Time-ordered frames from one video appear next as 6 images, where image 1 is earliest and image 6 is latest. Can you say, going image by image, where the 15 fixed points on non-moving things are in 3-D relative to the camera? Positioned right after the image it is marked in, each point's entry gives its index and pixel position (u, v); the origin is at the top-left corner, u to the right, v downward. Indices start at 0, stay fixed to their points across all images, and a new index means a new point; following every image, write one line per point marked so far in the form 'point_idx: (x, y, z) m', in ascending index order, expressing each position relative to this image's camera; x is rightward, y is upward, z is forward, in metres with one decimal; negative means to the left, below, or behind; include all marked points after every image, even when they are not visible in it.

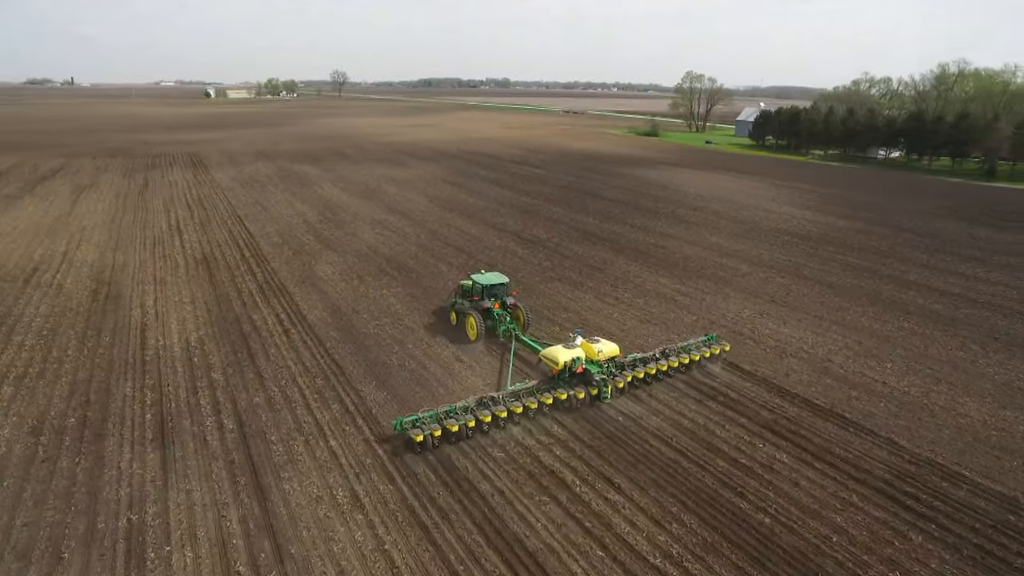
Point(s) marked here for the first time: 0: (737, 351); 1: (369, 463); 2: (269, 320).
0: (+5.4, -1.5, +14.3) m
1: (-2.2, -2.8, +9.9) m
2: (-6.2, -0.8, +15.6) m
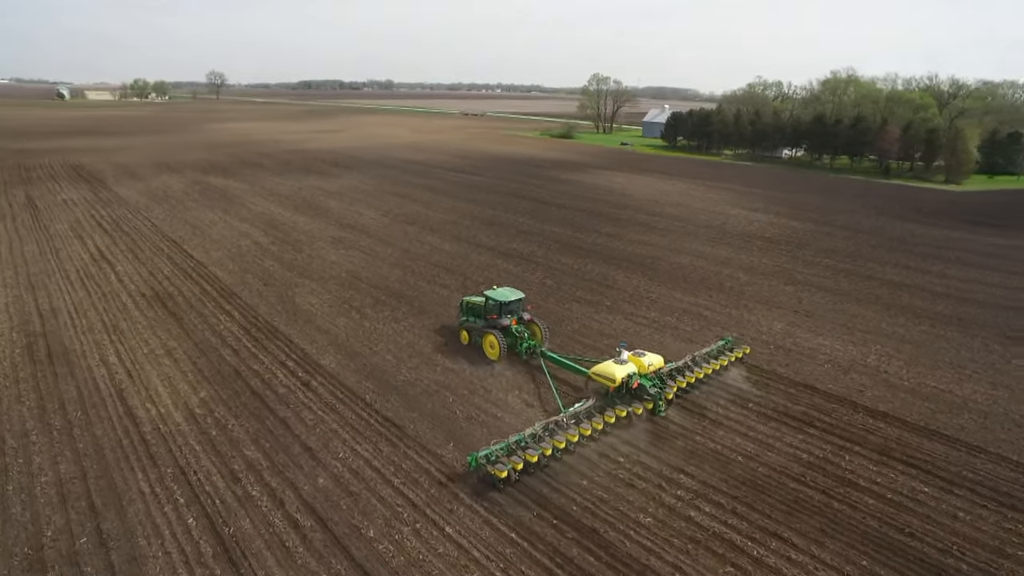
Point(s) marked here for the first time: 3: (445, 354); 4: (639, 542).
0: (+6.6, -1.8, +14.0) m
1: (0.0, -3.6, +8.2) m
2: (-5.0, -1.8, +13.1) m
3: (-1.8, -1.6, +15.2) m
4: (+1.8, -3.5, +8.5) m
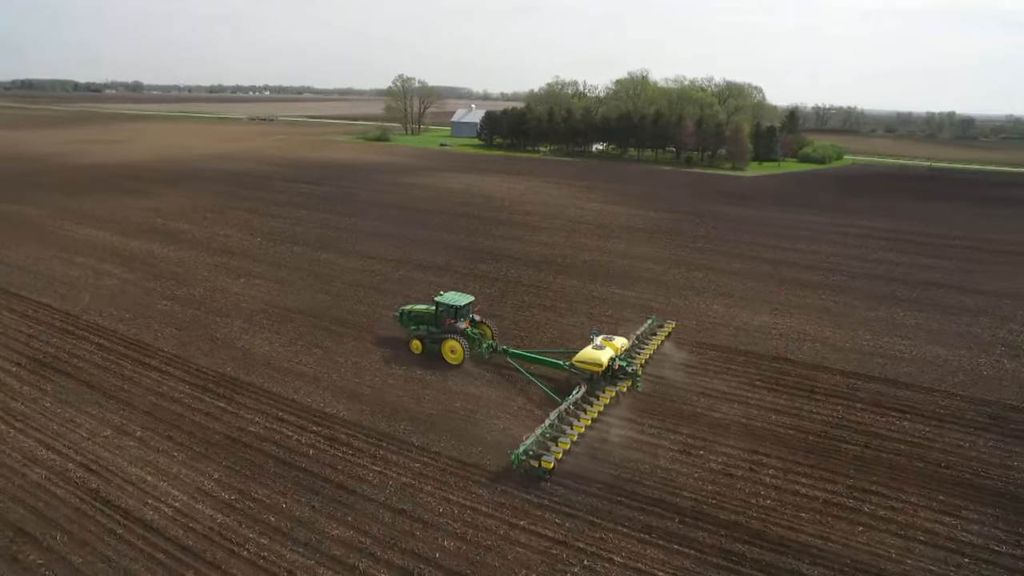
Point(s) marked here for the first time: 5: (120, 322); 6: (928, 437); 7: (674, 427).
0: (+6.4, -1.4, +15.8) m
1: (+2.4, -3.7, +8.2) m
2: (-4.2, -2.6, +11.1) m
3: (-1.8, -2.1, +14.1) m
4: (+3.9, -3.5, +9.1) m
5: (-10.1, -0.9, +15.6) m
6: (+7.9, -2.8, +11.5) m
7: (+3.2, -2.8, +11.8) m
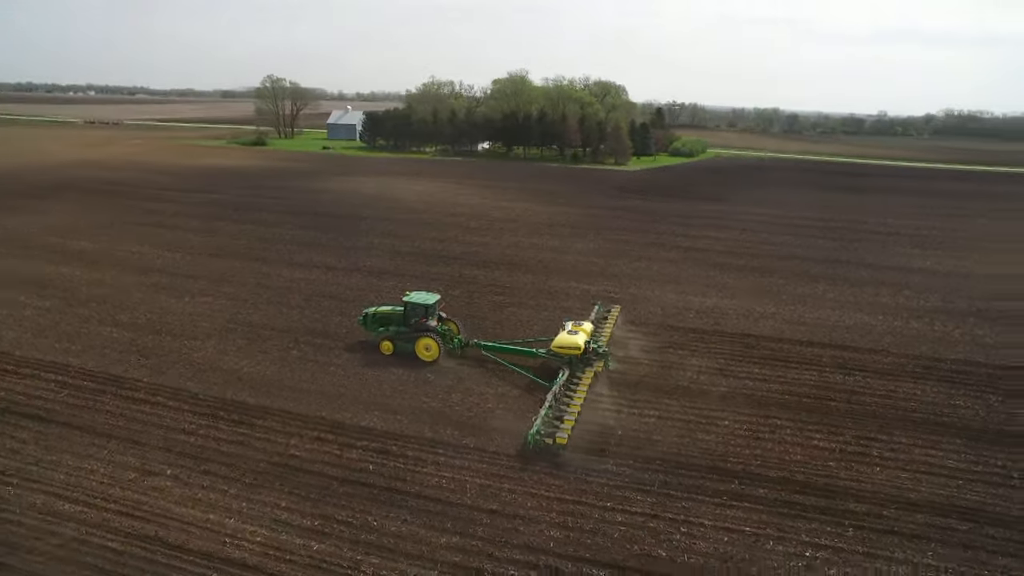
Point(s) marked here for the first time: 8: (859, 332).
0: (+6.0, -1.0, +17.5) m
1: (+3.8, -3.5, +9.2) m
2: (-3.2, -2.8, +10.7) m
3: (-1.6, -2.2, +14.1) m
4: (+5.2, -3.2, +10.4) m
5: (-10.1, -1.6, +13.8) m
6: (+8.4, -2.2, +13.6) m
7: (+3.8, -2.5, +12.9) m
8: (+9.7, -1.2, +16.8) m
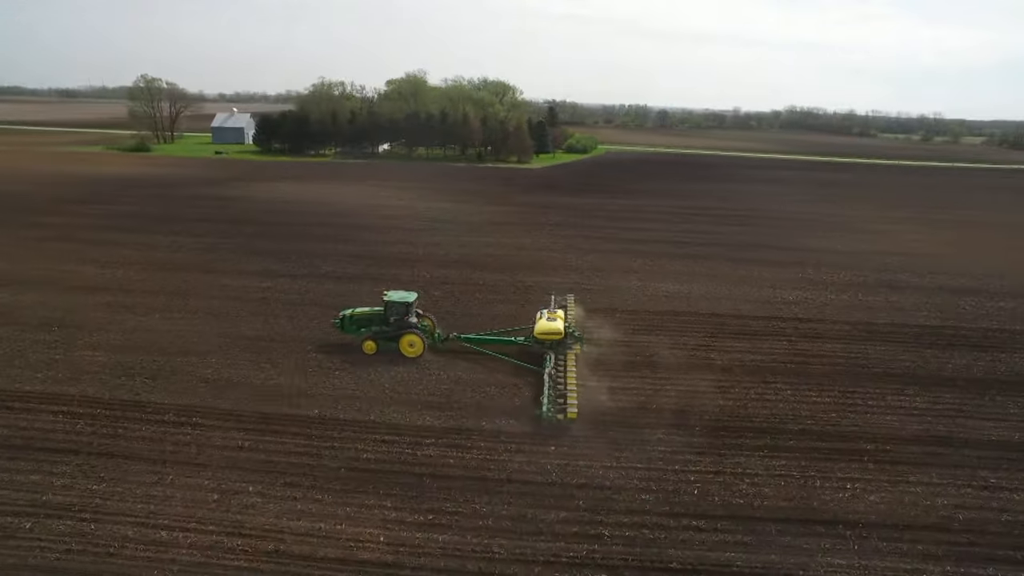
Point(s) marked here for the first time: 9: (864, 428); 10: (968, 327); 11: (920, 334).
0: (+5.6, -0.5, +19.4) m
1: (+5.2, -3.1, +10.8) m
2: (-2.1, -2.9, +10.9) m
3: (-1.2, -2.2, +14.6) m
4: (+6.3, -2.7, +12.3) m
5: (-9.4, -2.1, +12.6) m
6: (+8.8, -1.6, +16.0) m
7: (+4.4, -2.2, +14.5) m
8: (+9.3, -0.5, +19.4) m
9: (+7.1, -2.8, +12.1) m
10: (+13.4, -1.1, +17.7) m
11: (+11.6, -1.3, +17.1) m
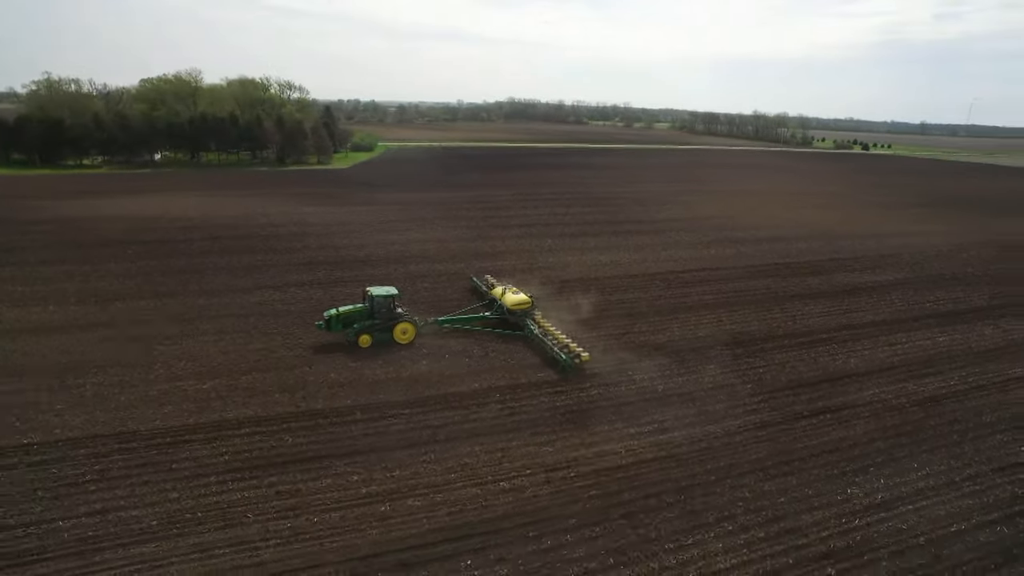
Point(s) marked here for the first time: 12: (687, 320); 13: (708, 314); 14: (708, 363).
0: (+4.6, +0.8, +24.5) m
1: (+8.0, -1.7, +16.6) m
2: (+1.3, -2.4, +13.8) m
3: (+0.6, -1.7, +17.5) m
4: (+8.3, -1.2, +18.4) m
5: (-6.1, -2.6, +12.3) m
6: (+8.9, +0.2, +22.7) m
7: (+5.7, -0.9, +19.6) m
8: (+7.9, +1.2, +26.0) m
9: (+9.1, -1.2, +18.5) m
10: (+12.3, +1.2, +26.1) m
11: (+11.0, +0.8, +24.8) m
12: (+5.6, -1.0, +19.4) m
13: (+6.4, -0.9, +19.8) m
14: (+5.3, -1.9, +15.9) m
